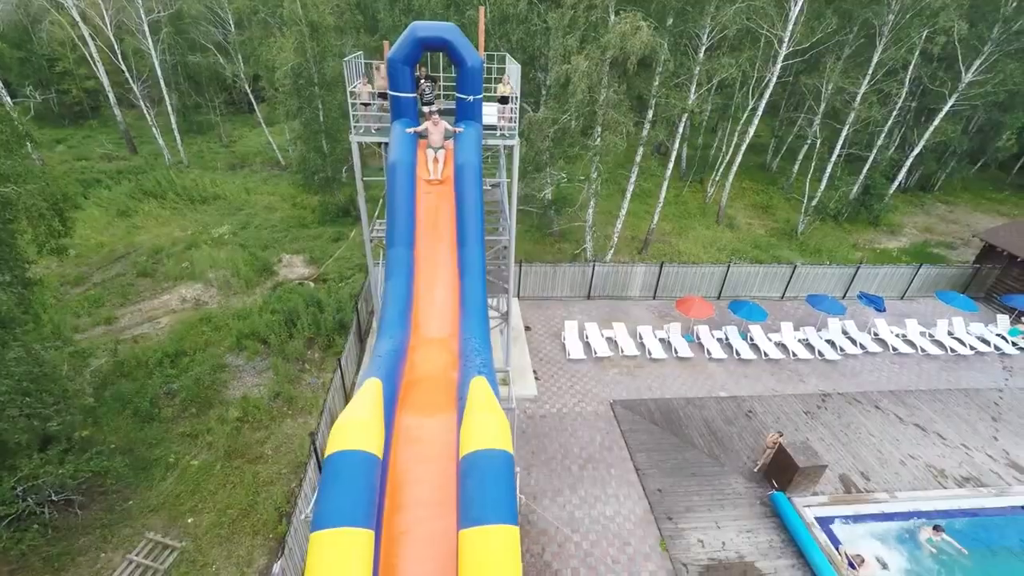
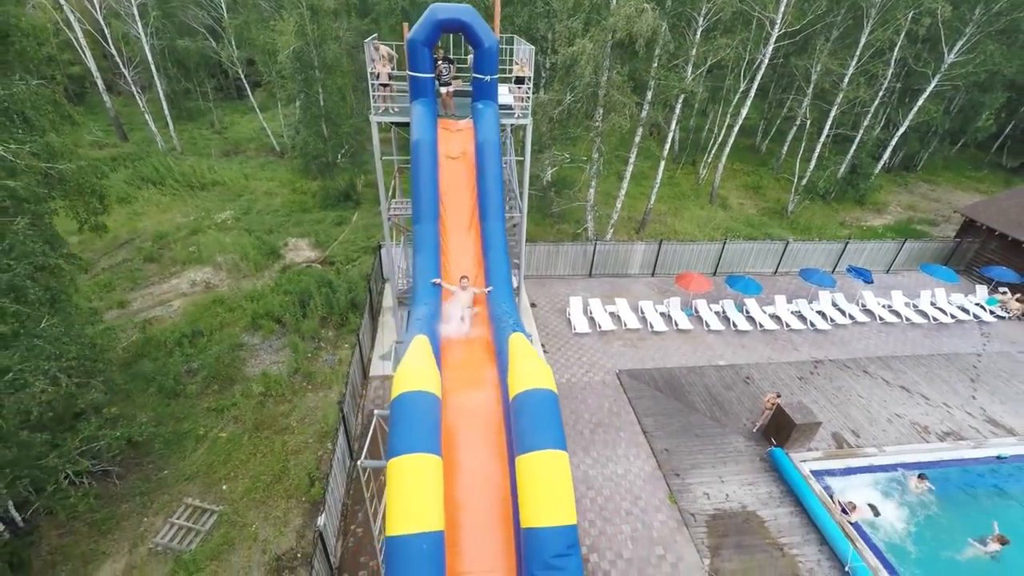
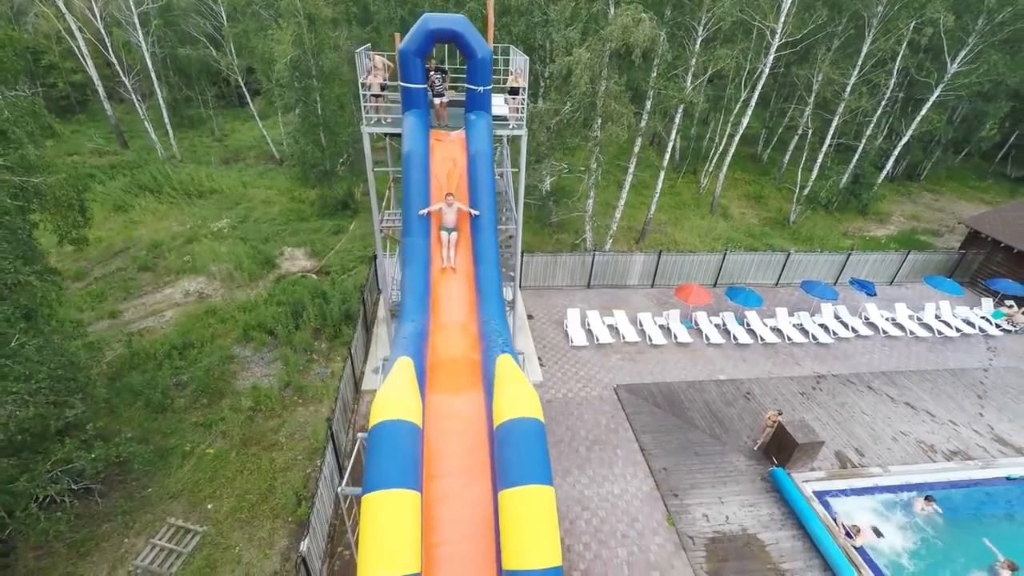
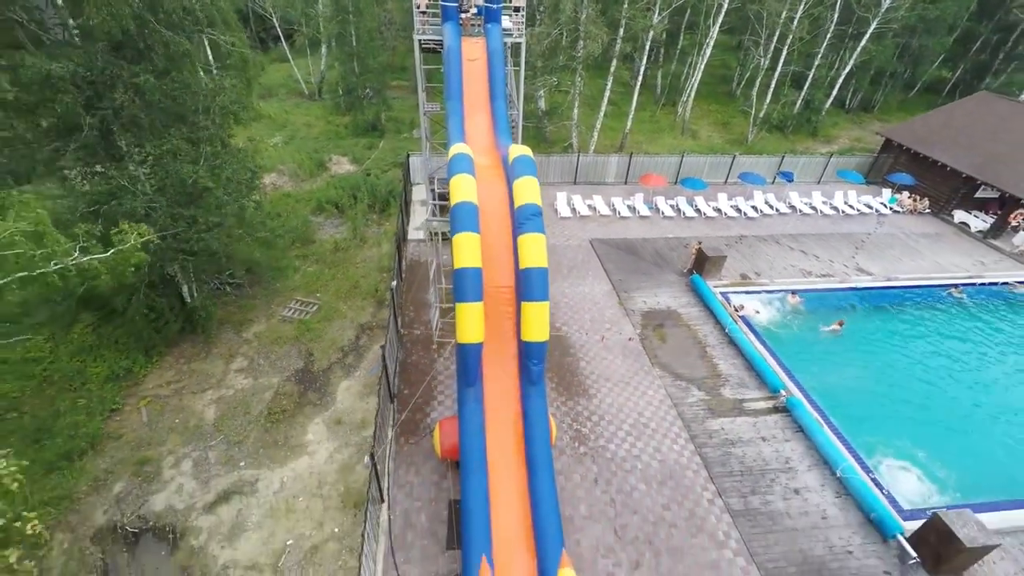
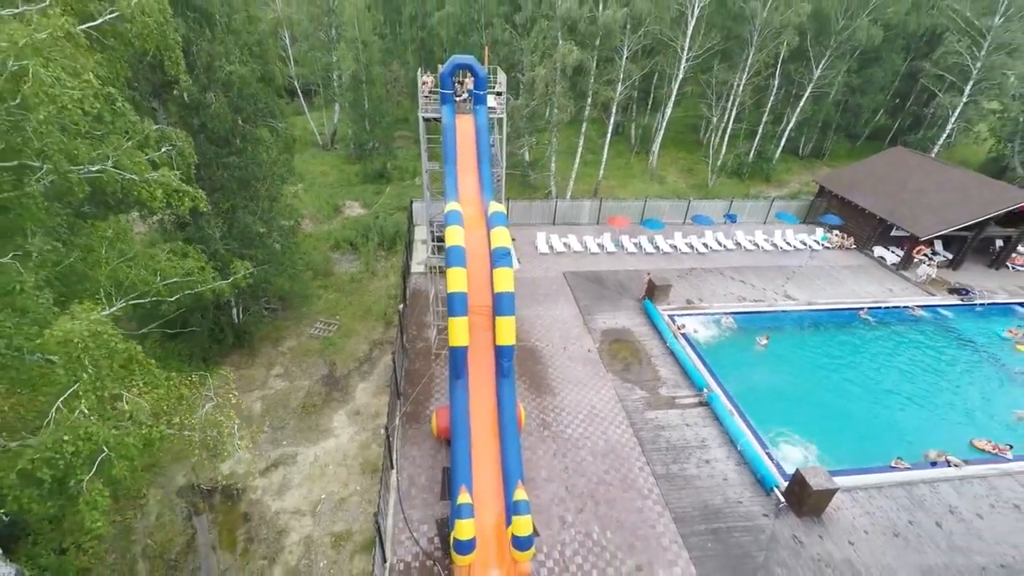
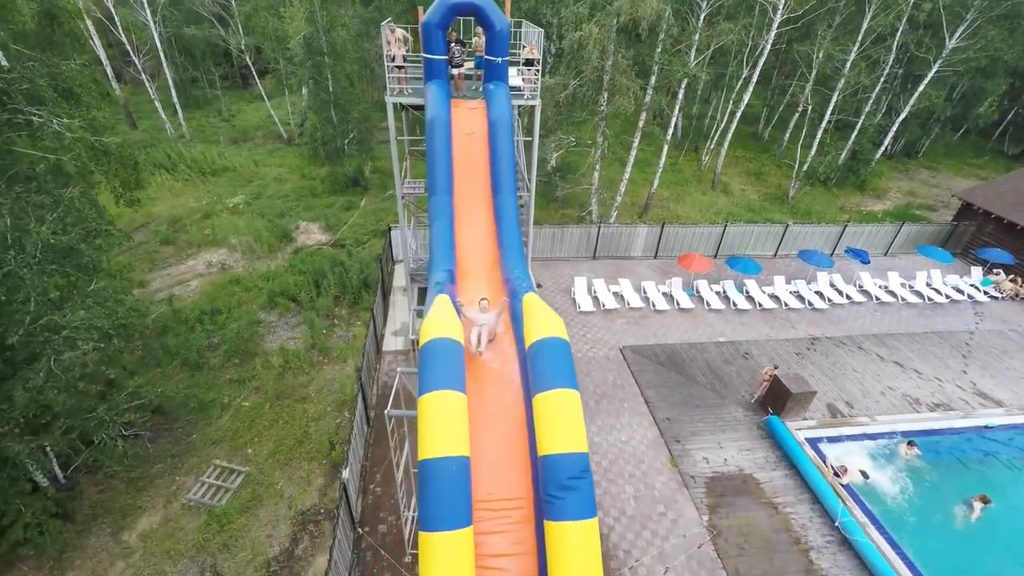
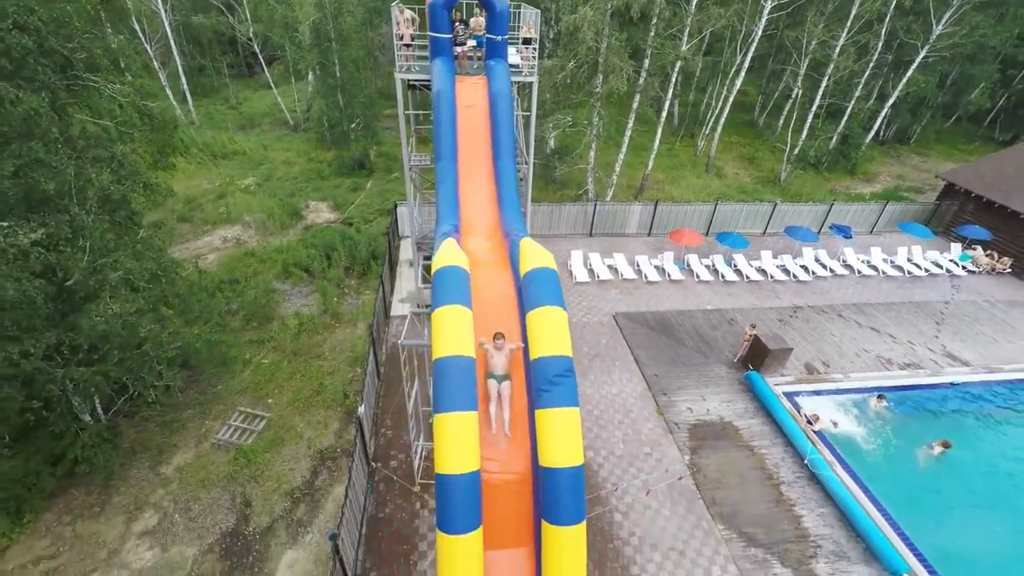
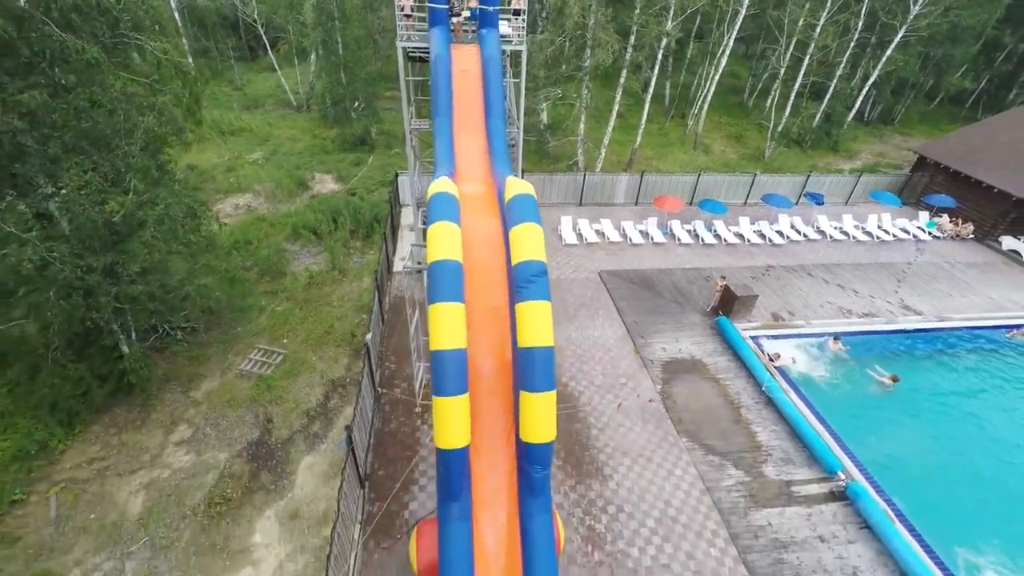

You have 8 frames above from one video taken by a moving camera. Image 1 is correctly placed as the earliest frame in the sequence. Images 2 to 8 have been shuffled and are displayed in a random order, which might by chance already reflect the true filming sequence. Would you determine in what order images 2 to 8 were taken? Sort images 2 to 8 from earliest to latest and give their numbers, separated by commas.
3, 2, 6, 7, 8, 4, 5
